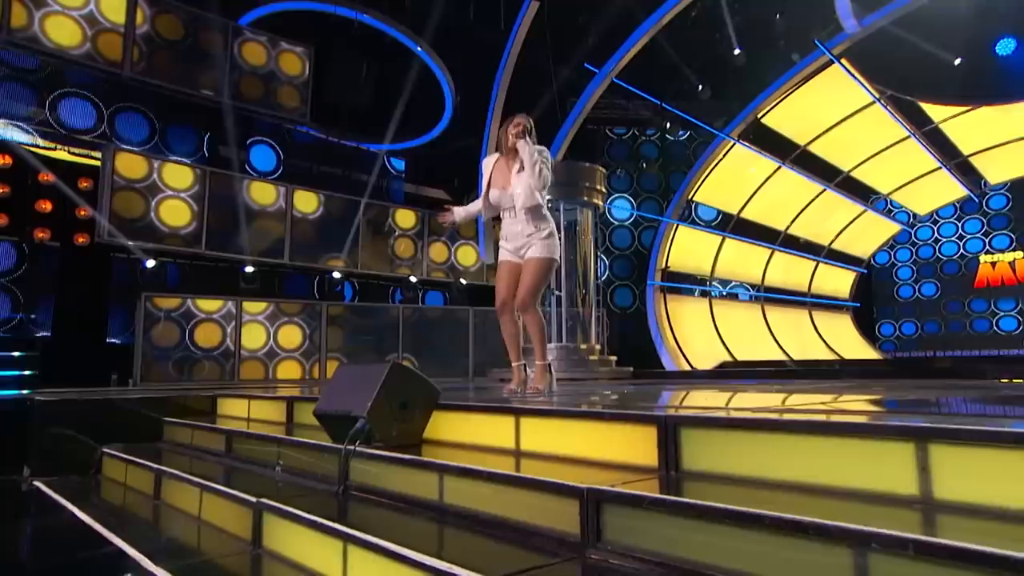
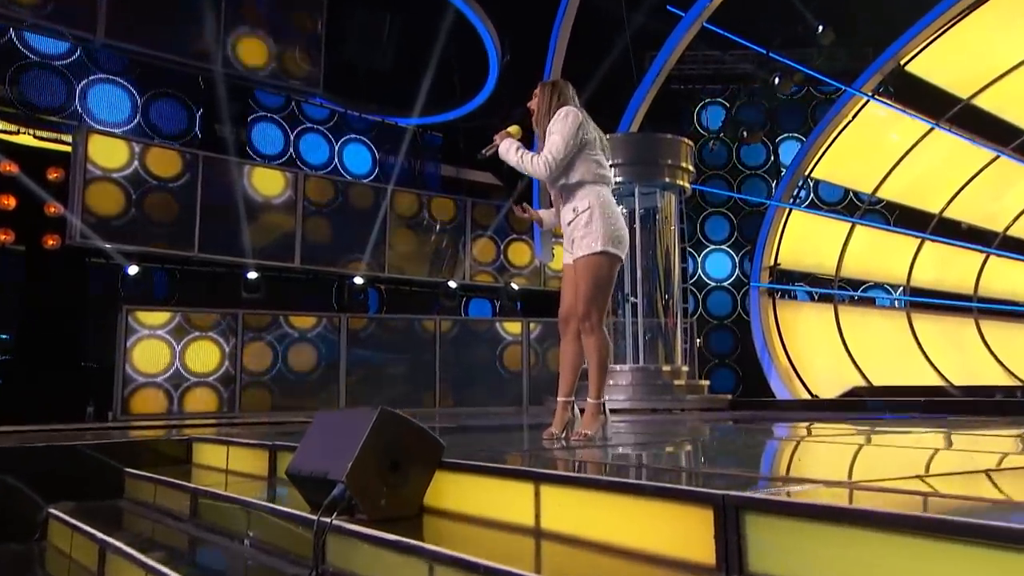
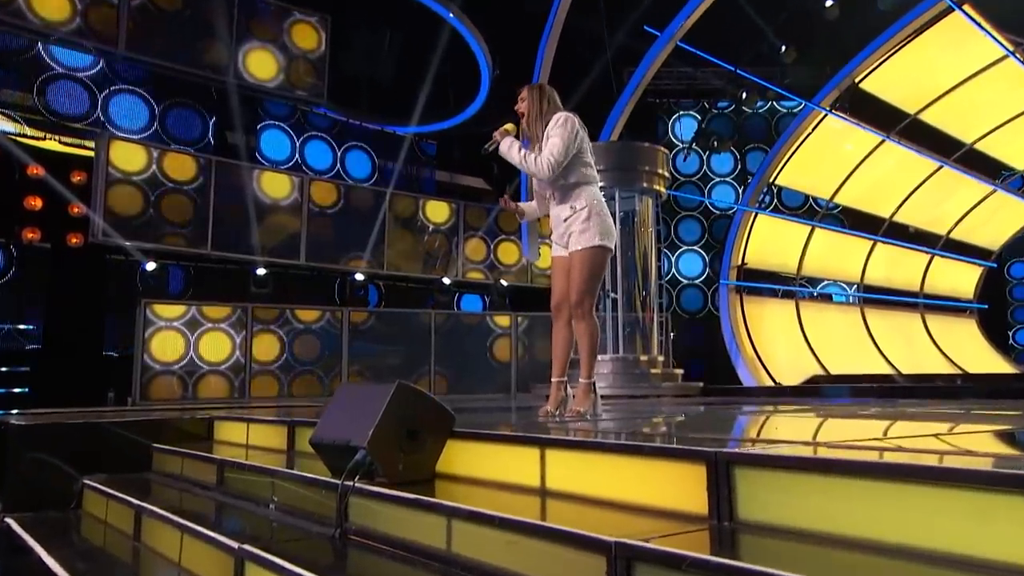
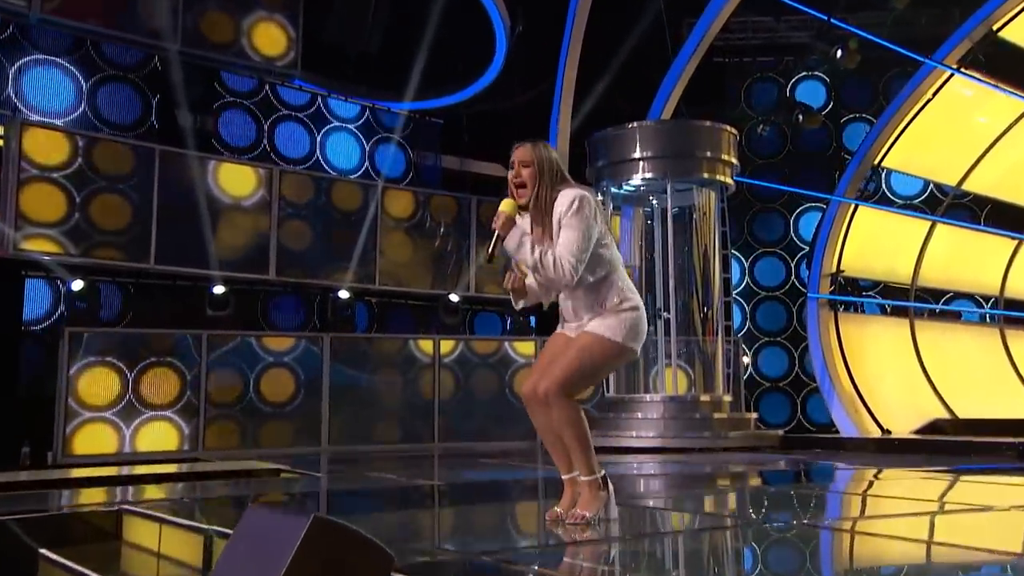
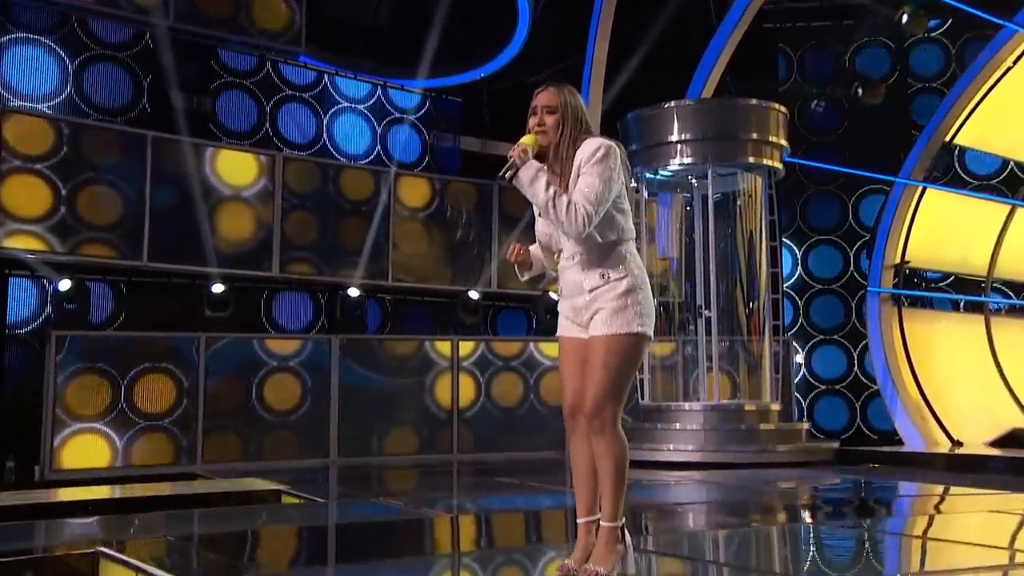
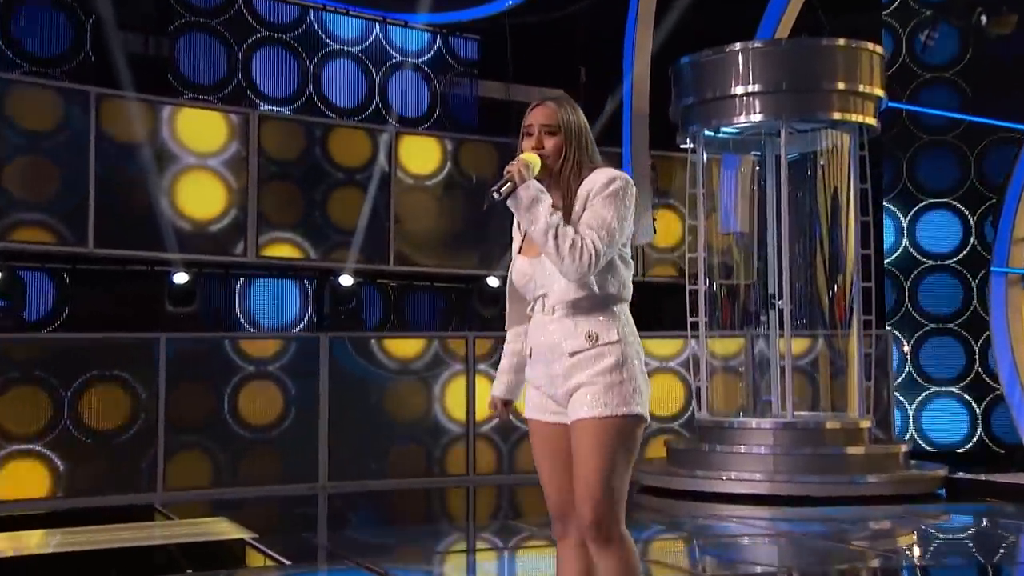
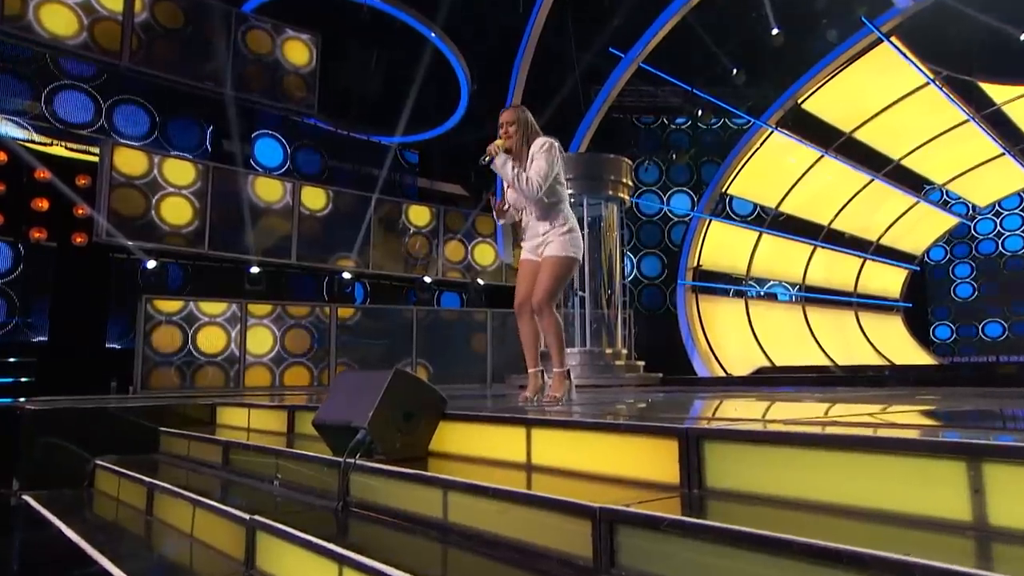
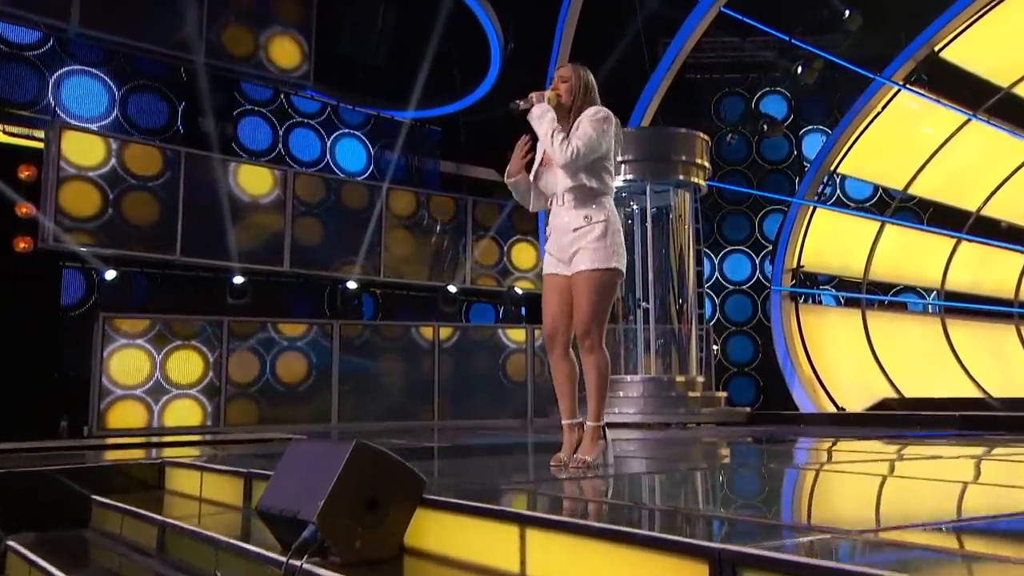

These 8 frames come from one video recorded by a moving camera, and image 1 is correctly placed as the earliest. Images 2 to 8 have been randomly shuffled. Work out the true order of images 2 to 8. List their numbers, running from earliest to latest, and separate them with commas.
7, 3, 2, 8, 4, 5, 6
